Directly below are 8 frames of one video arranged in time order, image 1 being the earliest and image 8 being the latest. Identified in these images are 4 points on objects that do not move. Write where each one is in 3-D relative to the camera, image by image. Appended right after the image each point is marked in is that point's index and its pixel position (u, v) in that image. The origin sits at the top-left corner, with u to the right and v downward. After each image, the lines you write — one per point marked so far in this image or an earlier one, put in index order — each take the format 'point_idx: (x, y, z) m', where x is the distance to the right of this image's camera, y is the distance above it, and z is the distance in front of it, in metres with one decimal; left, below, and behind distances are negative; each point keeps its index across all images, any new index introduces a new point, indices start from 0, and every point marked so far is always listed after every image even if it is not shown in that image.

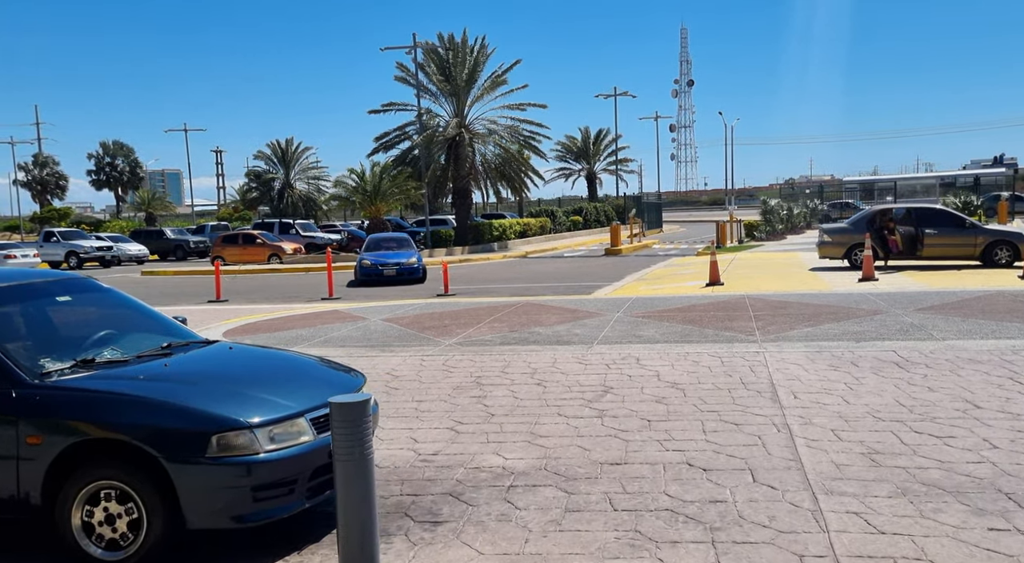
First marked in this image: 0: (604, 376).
0: (+0.9, -1.0, +9.0) m
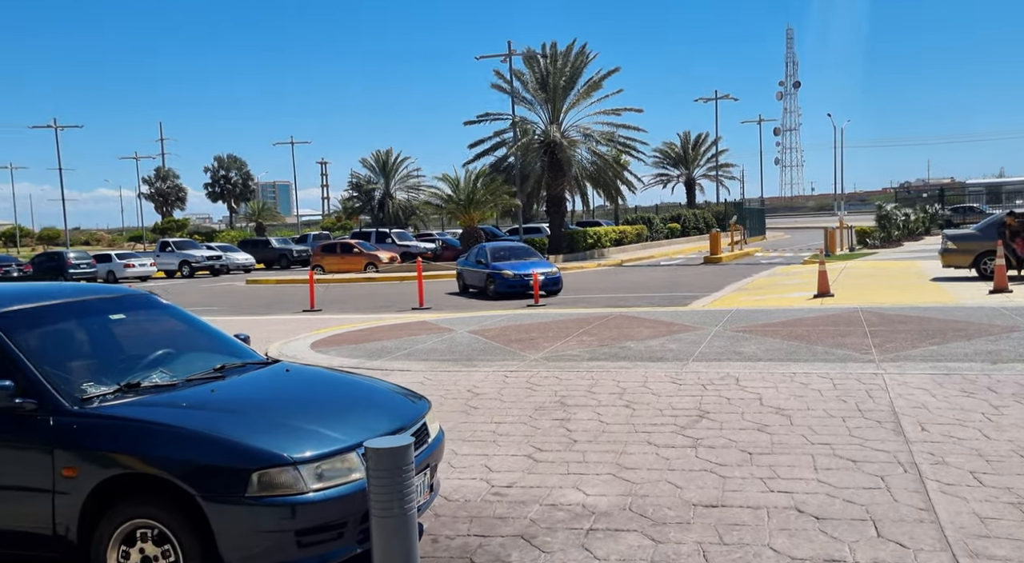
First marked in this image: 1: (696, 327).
0: (+1.7, -1.1, +8.2) m
1: (+2.7, -0.7, +13.0) m
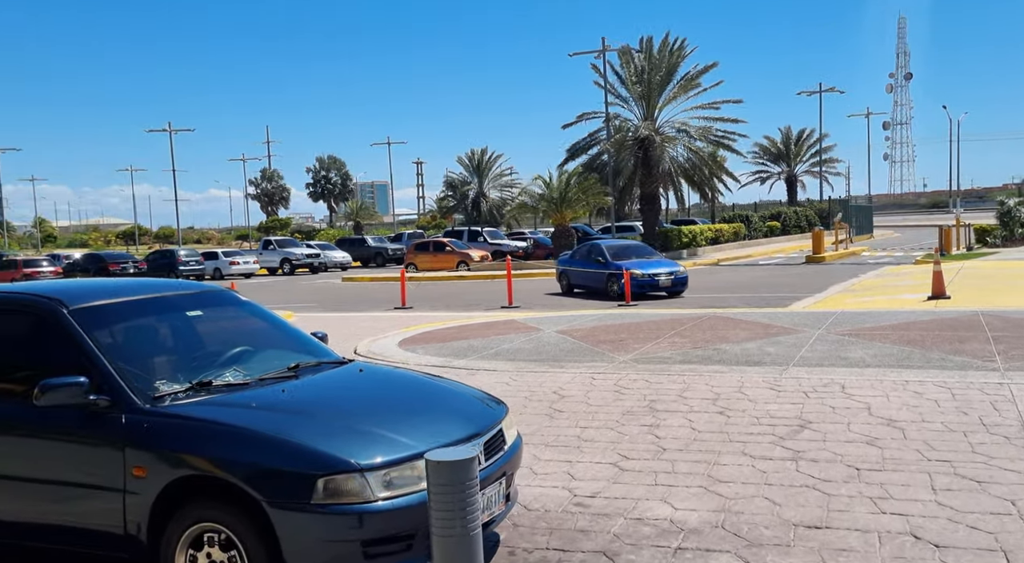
0: (+2.5, -1.1, +7.7) m
1: (+3.9, -0.7, +12.3) m
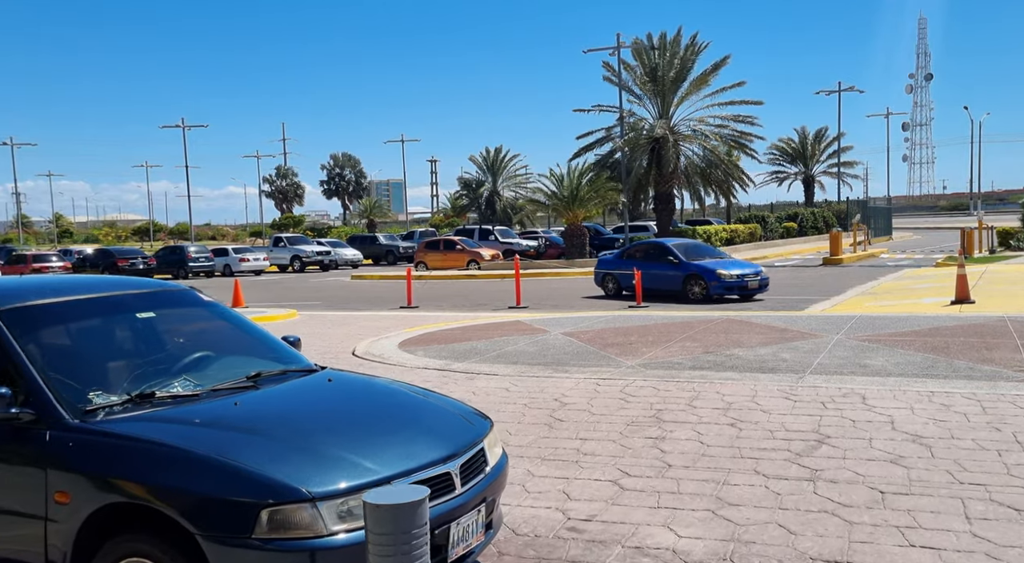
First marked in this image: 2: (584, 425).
0: (+2.4, -1.1, +7.2) m
1: (+4.0, -0.7, +11.8) m
2: (+0.6, -1.2, +7.4) m
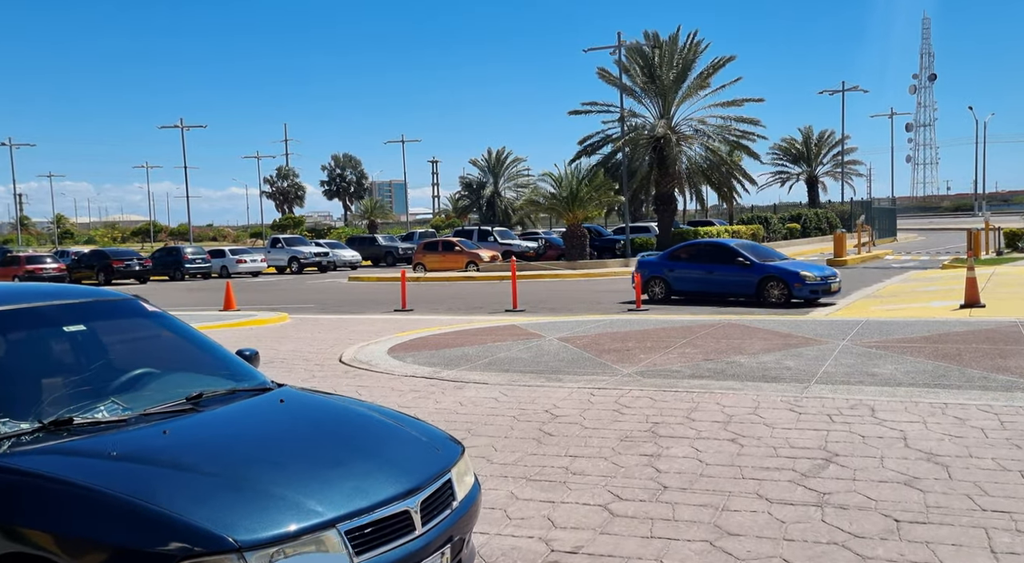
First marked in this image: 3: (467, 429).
0: (+2.3, -1.1, +6.7) m
1: (+3.9, -0.7, +11.3) m
2: (+0.5, -1.2, +6.9) m
3: (-0.4, -1.2, +7.4) m
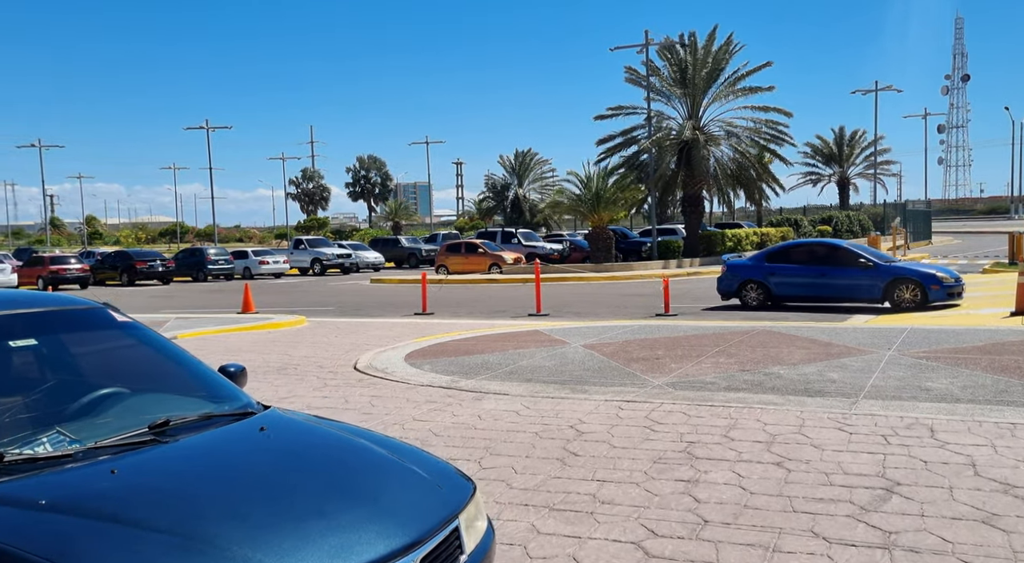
0: (+2.5, -1.2, +6.0) m
1: (+4.2, -0.8, +10.6) m
2: (+0.6, -1.3, +6.3) m
3: (-0.2, -1.3, +6.8) m
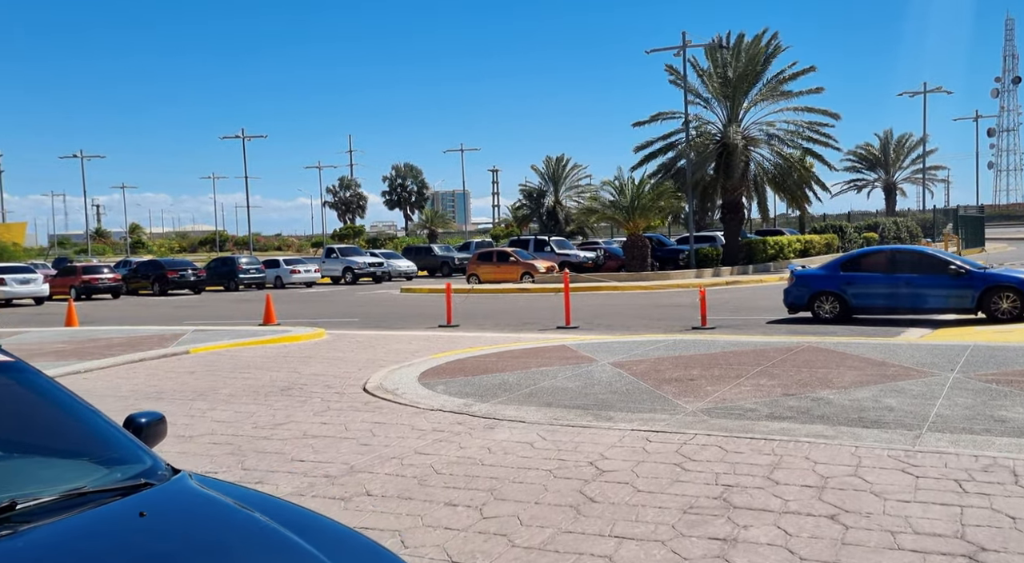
0: (+2.5, -1.3, +5.0) m
1: (+4.4, -0.9, +9.5) m
2: (+0.7, -1.4, +5.4) m
3: (-0.2, -1.4, +5.9) m
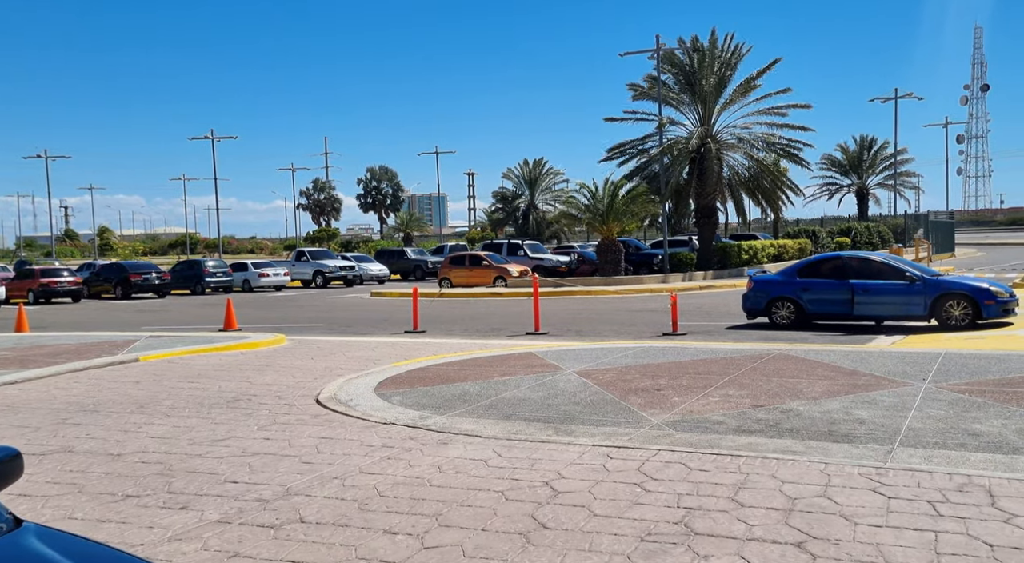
0: (+2.2, -1.4, +4.7) m
1: (+4.0, -1.0, +9.2) m
2: (+0.4, -1.4, +5.0) m
3: (-0.5, -1.4, +5.5) m
